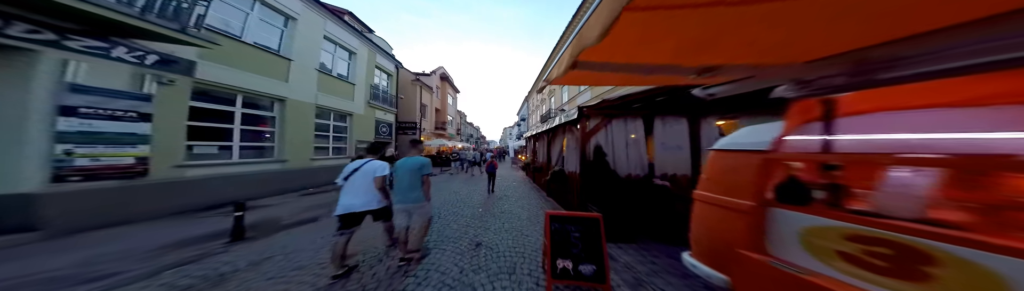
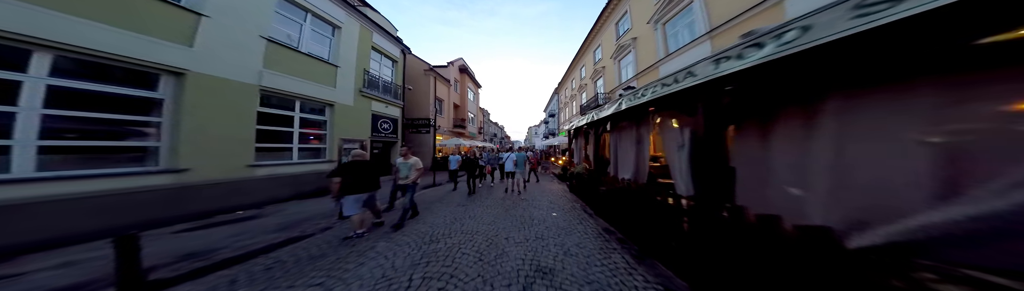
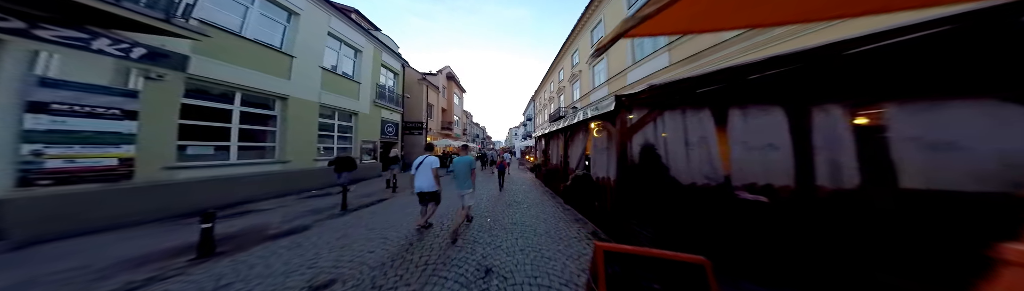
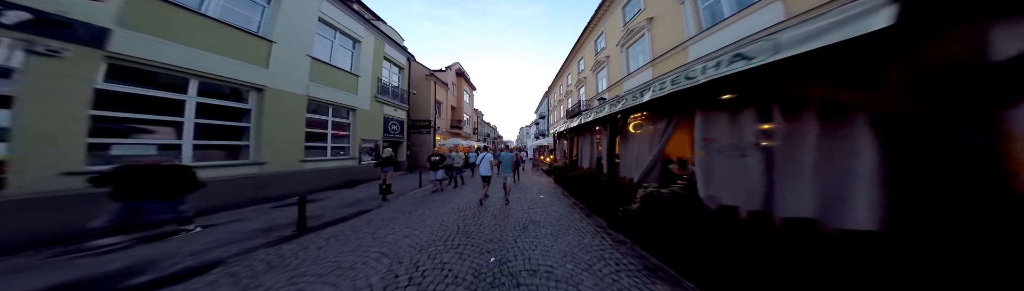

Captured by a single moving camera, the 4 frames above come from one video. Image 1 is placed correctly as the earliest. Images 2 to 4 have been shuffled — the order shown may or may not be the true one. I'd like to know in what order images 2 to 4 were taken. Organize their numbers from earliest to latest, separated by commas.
3, 4, 2
